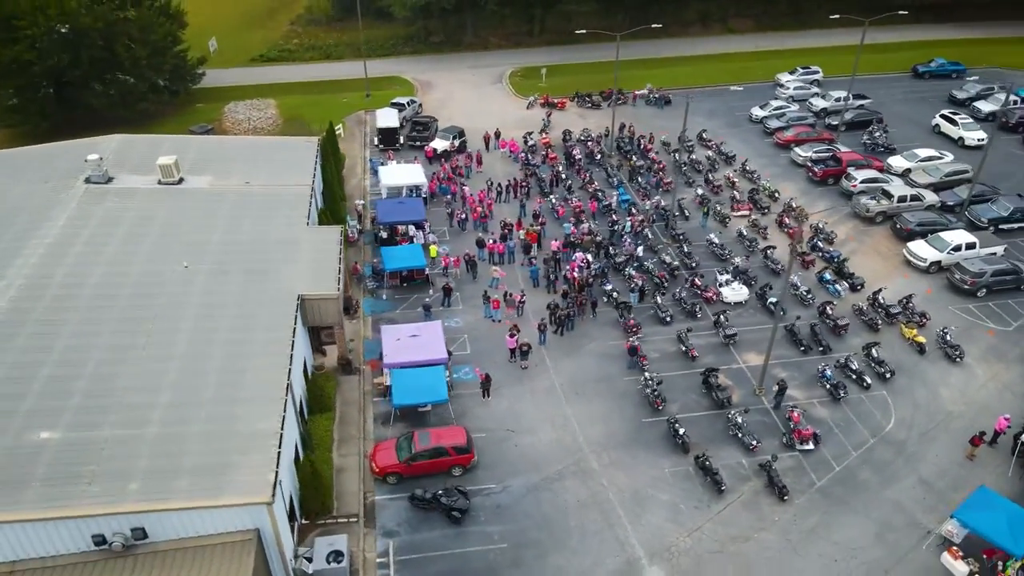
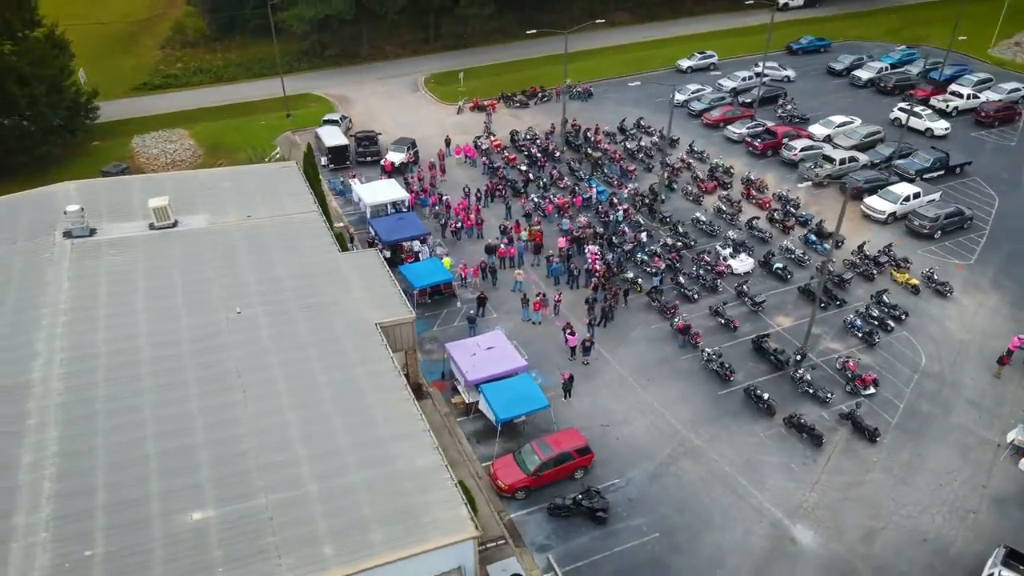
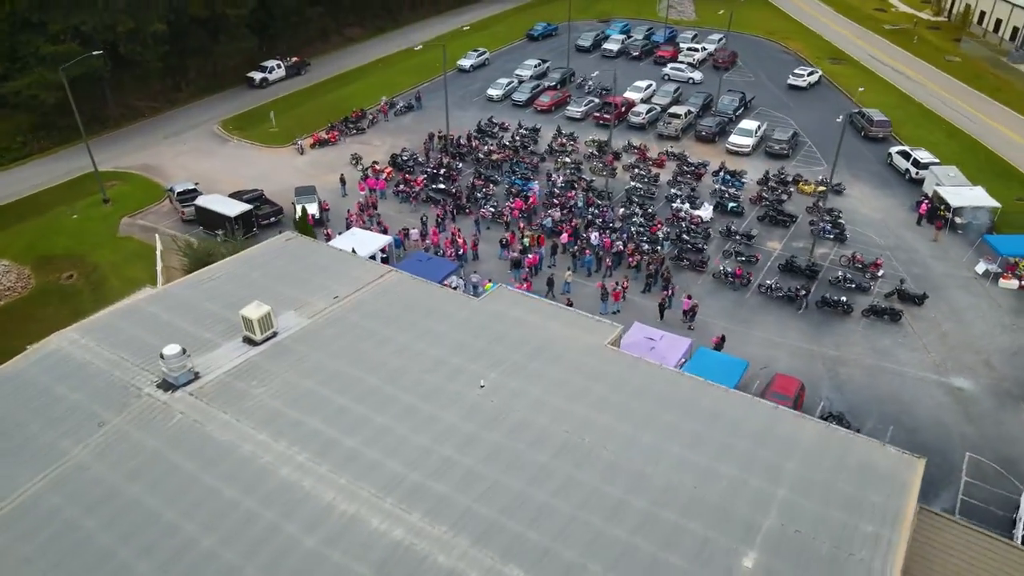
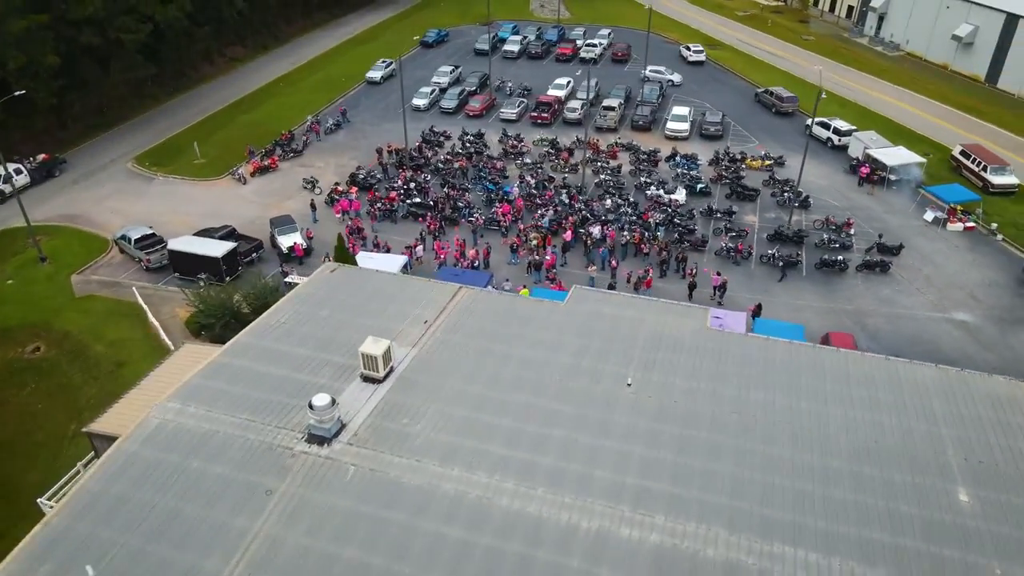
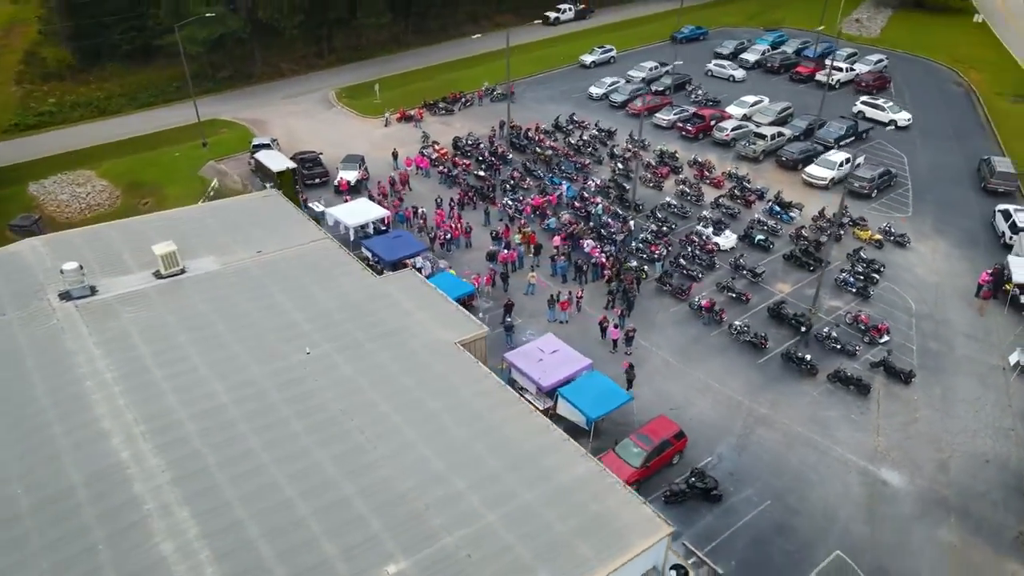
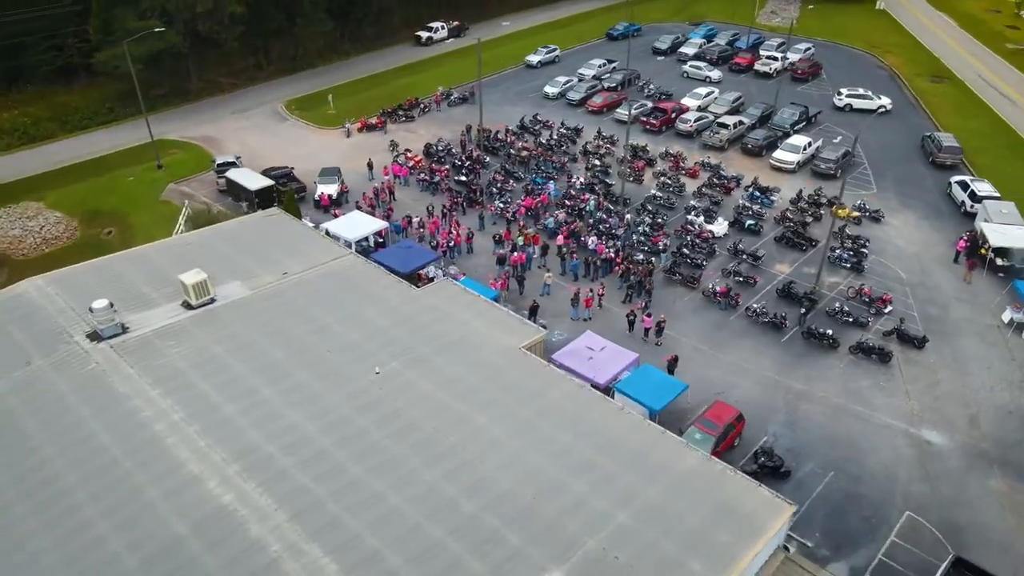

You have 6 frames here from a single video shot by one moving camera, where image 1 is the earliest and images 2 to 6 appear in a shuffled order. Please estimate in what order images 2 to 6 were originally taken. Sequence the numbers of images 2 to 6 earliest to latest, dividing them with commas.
2, 5, 6, 3, 4
